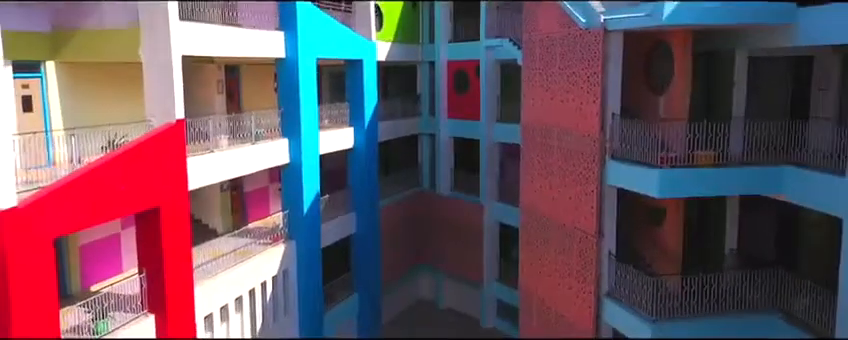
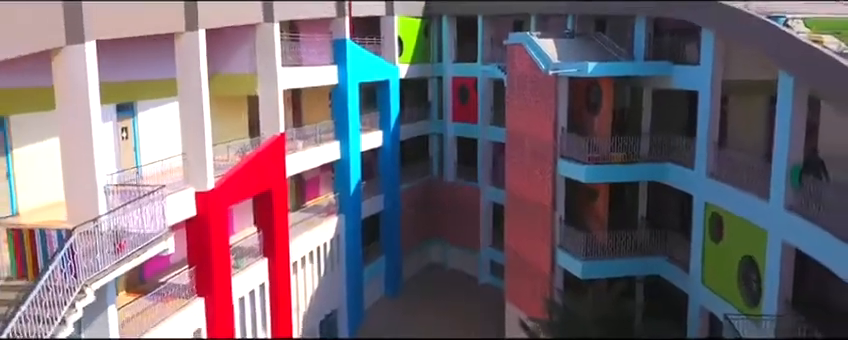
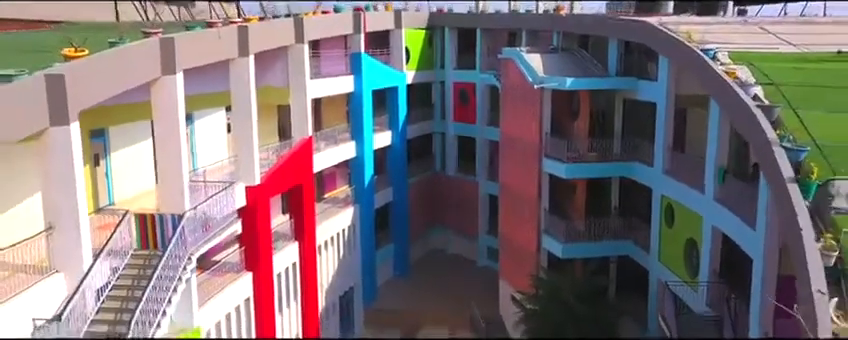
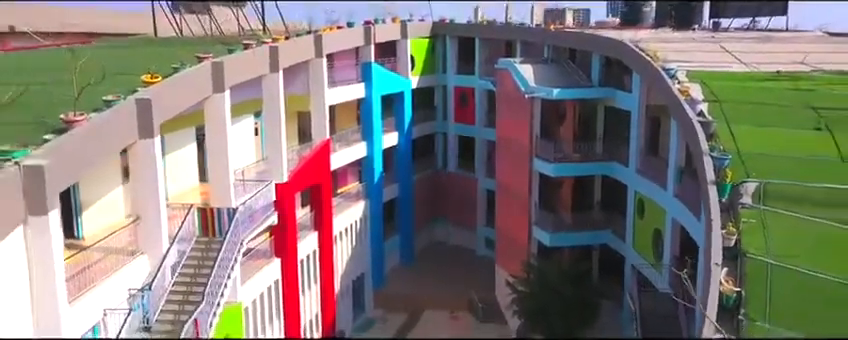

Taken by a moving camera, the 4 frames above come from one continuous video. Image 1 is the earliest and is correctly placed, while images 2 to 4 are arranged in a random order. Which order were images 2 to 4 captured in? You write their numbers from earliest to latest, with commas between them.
2, 3, 4
